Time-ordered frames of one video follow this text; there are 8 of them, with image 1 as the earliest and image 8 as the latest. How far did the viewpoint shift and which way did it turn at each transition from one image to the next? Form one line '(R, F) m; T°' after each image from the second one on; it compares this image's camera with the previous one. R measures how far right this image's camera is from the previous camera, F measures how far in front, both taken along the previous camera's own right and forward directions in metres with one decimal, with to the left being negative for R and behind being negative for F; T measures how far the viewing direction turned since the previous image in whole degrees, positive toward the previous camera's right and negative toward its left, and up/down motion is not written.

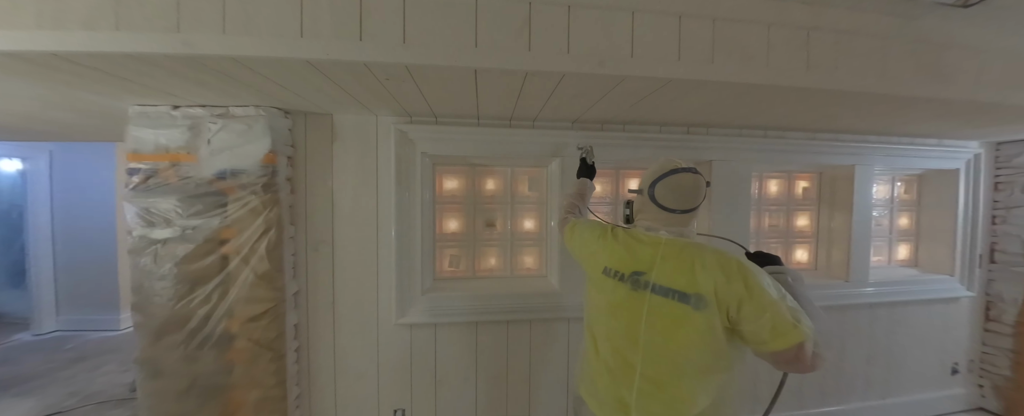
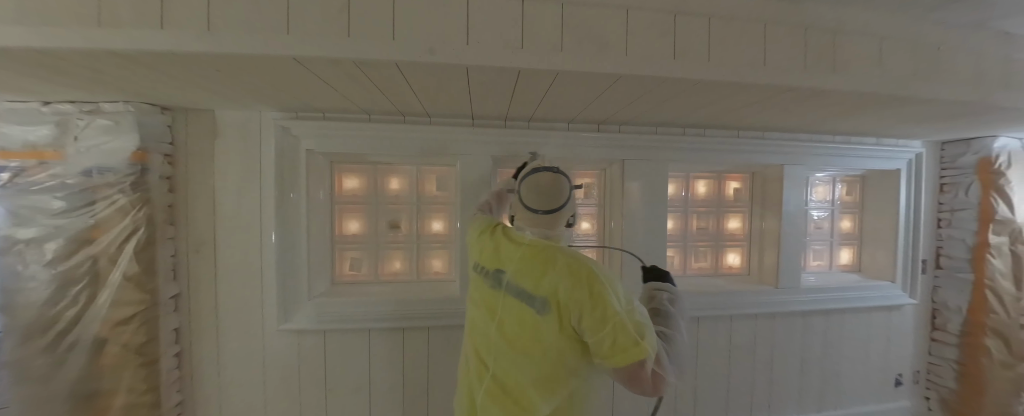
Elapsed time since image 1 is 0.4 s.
(+0.5, +0.1) m; -1°
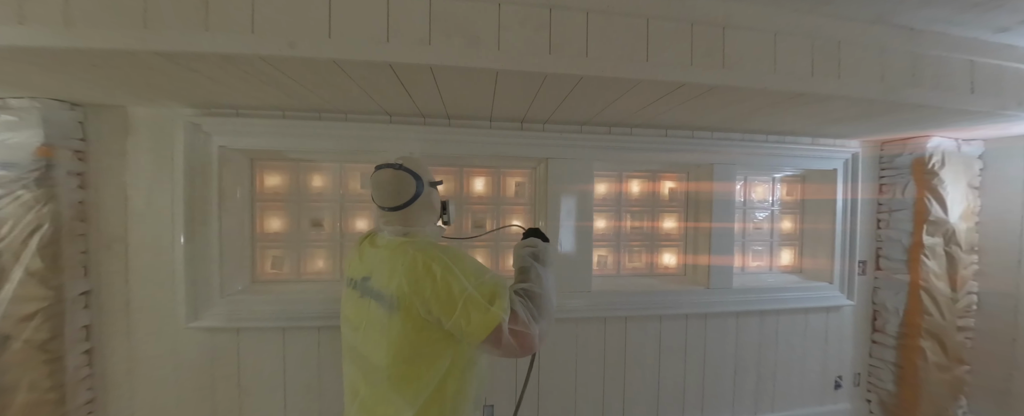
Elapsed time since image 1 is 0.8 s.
(+0.3, 0.0) m; 0°
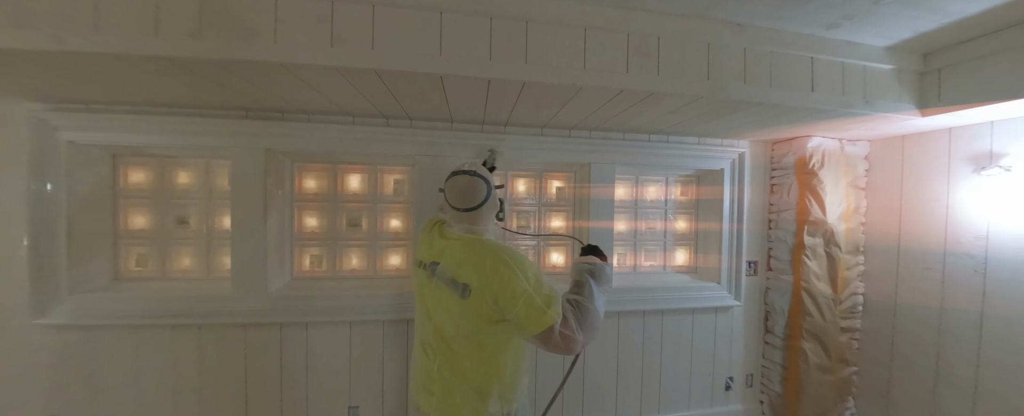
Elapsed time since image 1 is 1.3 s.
(+0.6, 0.0) m; 0°
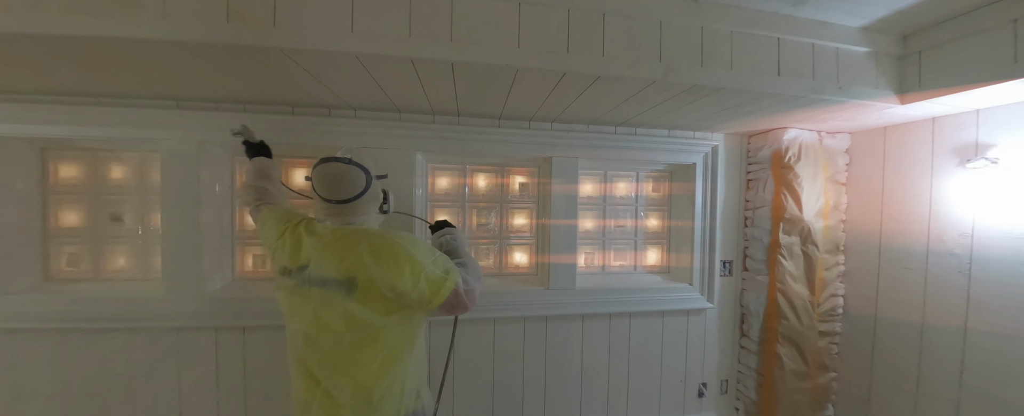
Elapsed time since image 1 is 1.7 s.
(+0.2, +0.1) m; 0°
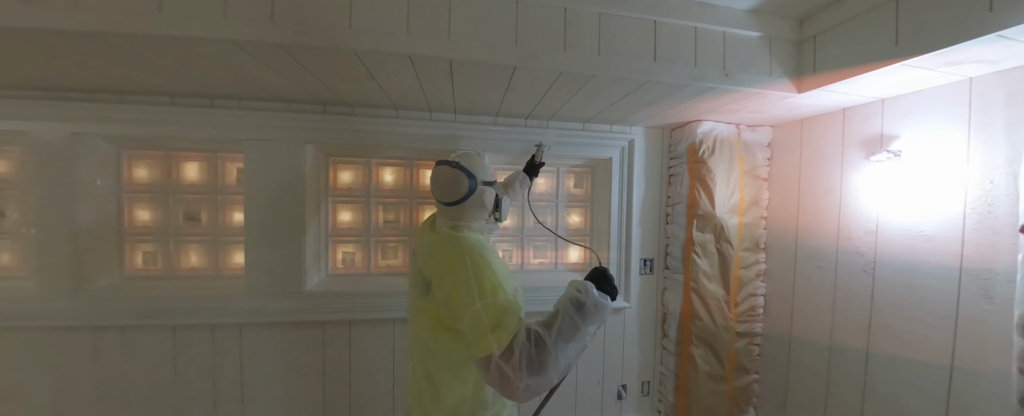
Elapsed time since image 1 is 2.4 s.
(+0.4, +0.1) m; 0°
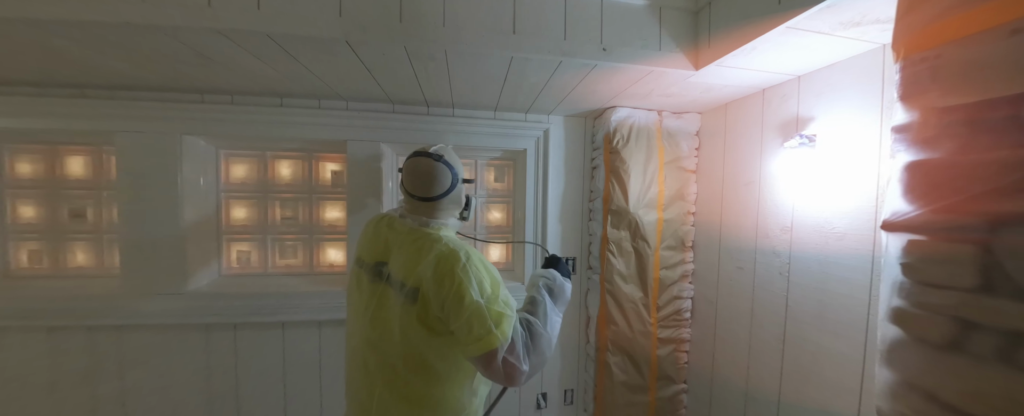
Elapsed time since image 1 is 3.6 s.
(+0.4, +0.1) m; -1°
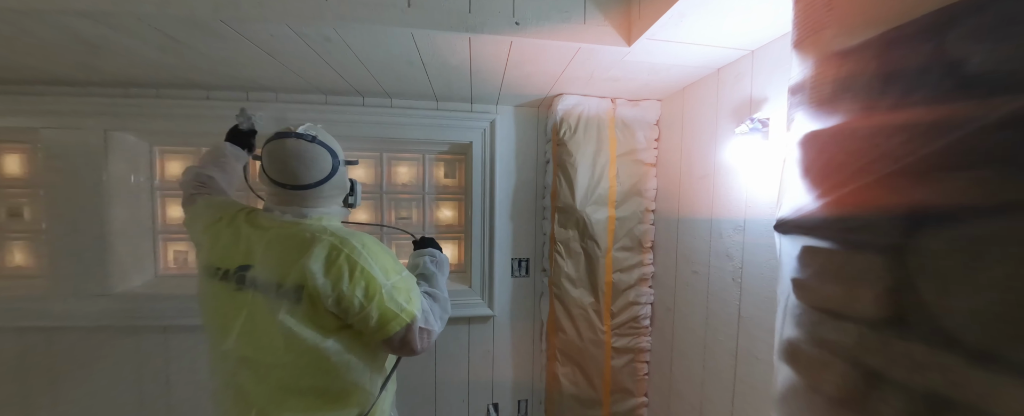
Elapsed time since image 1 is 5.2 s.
(+0.3, +0.1) m; -2°
